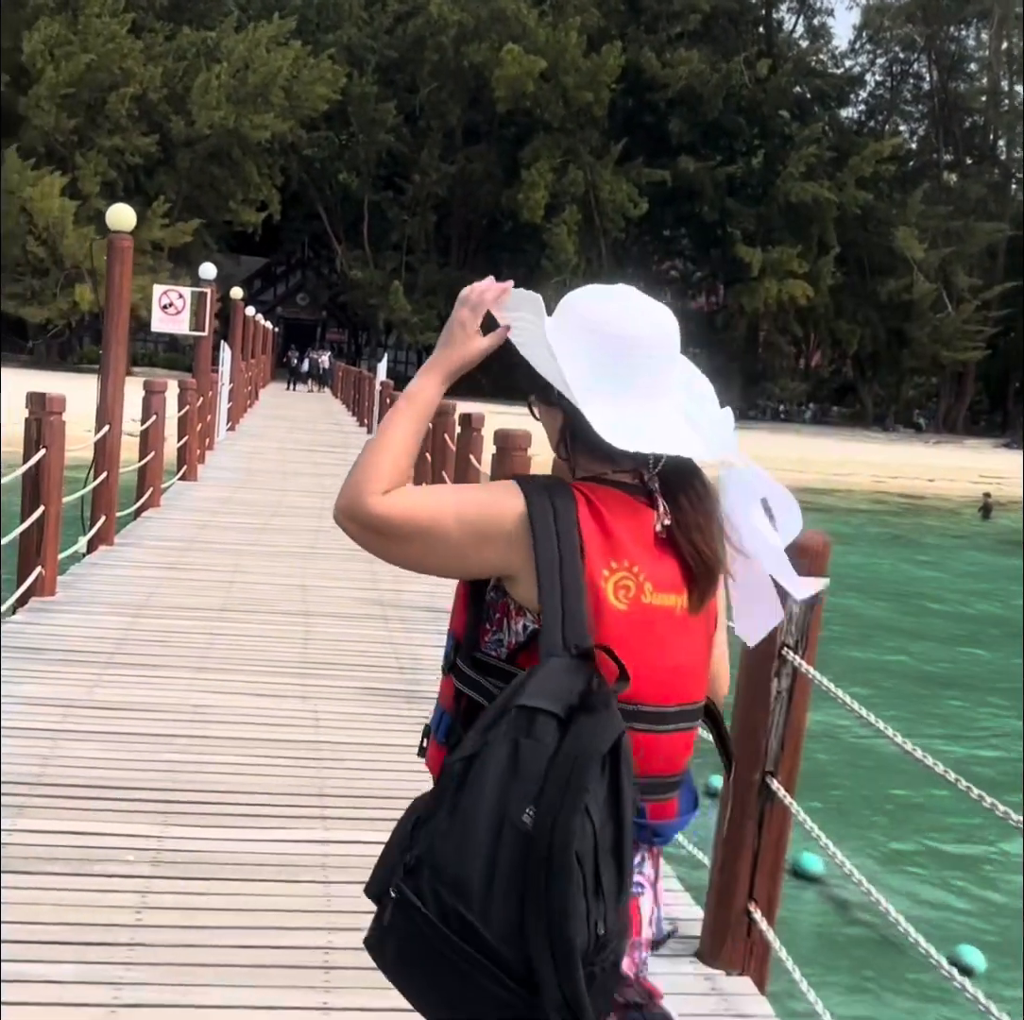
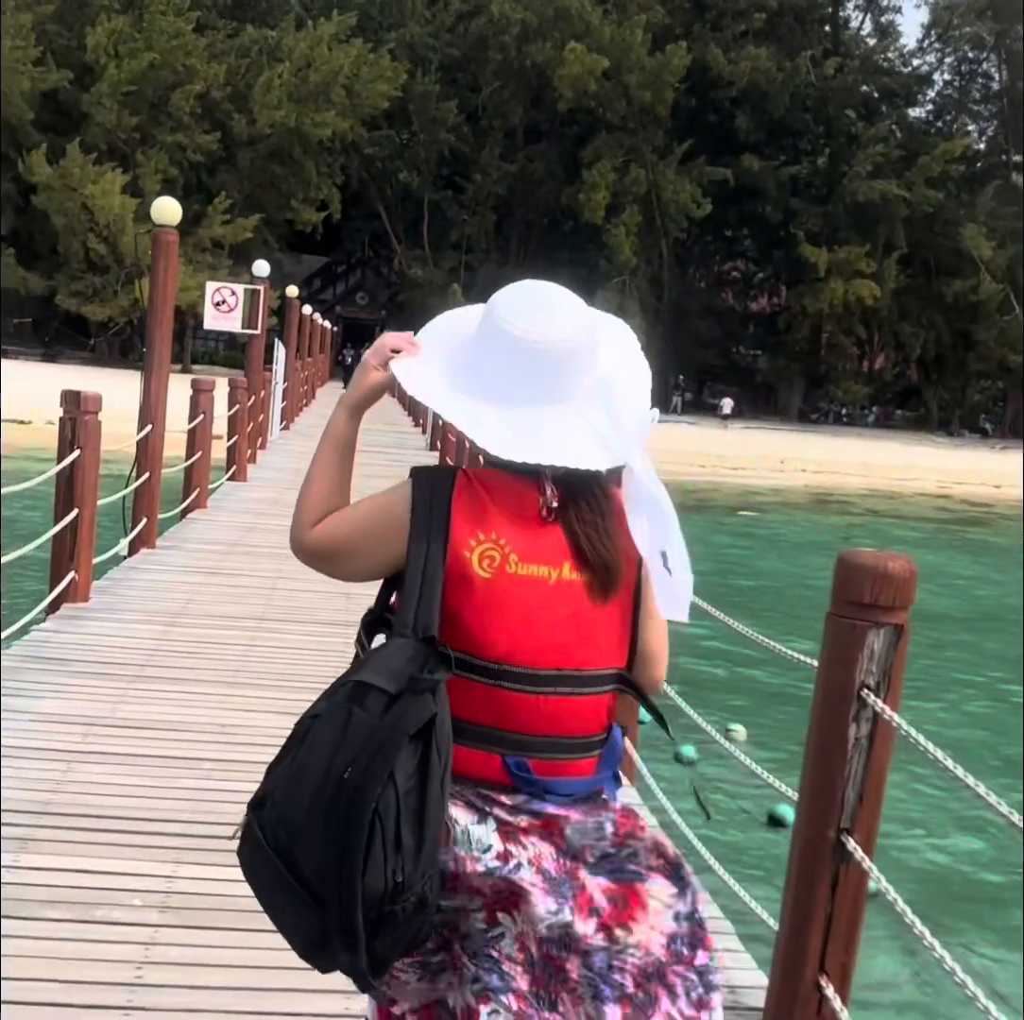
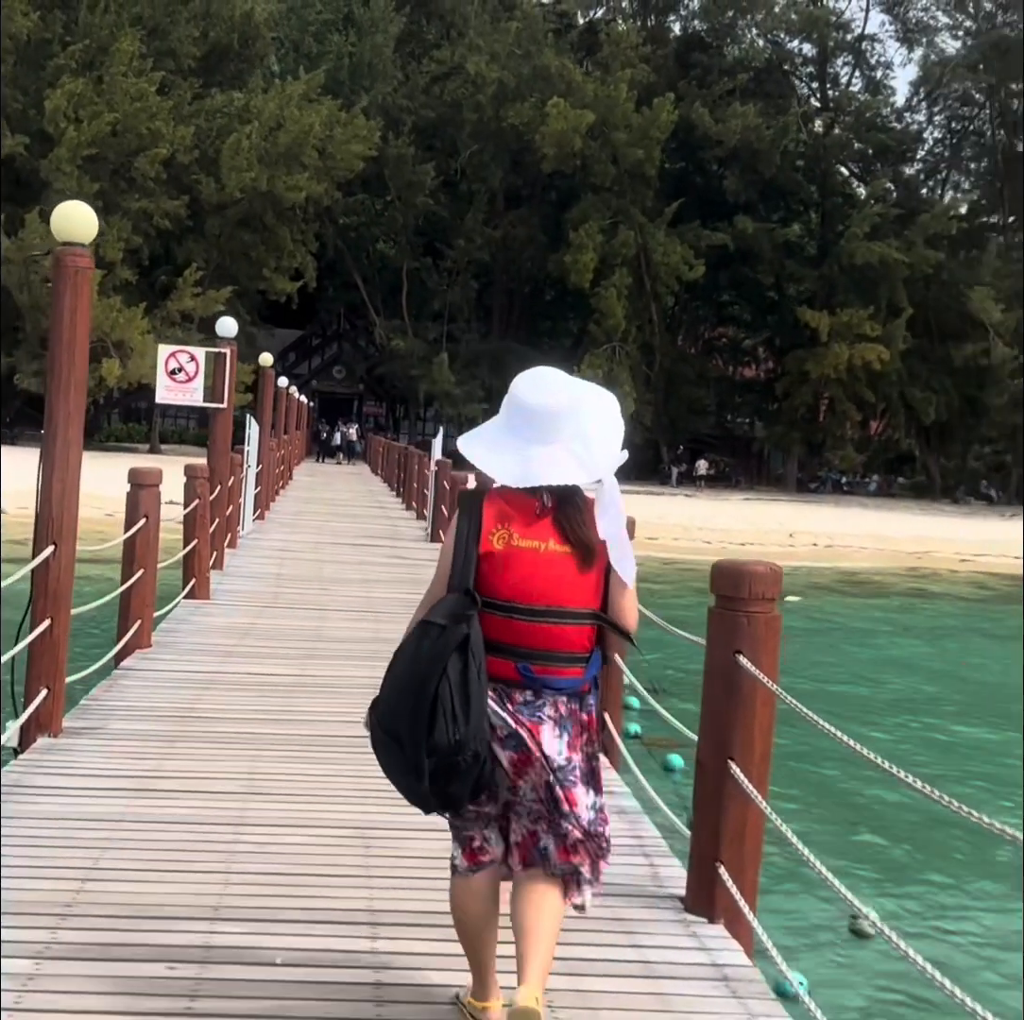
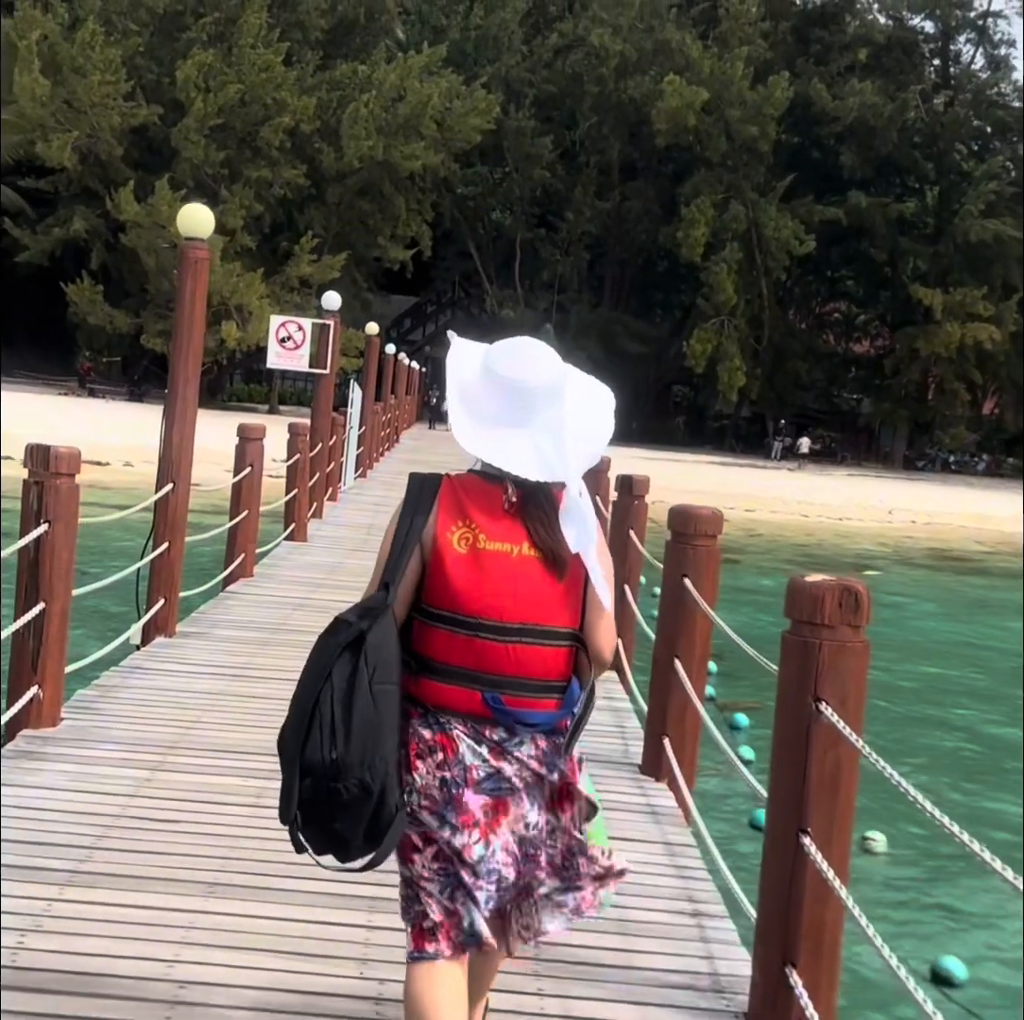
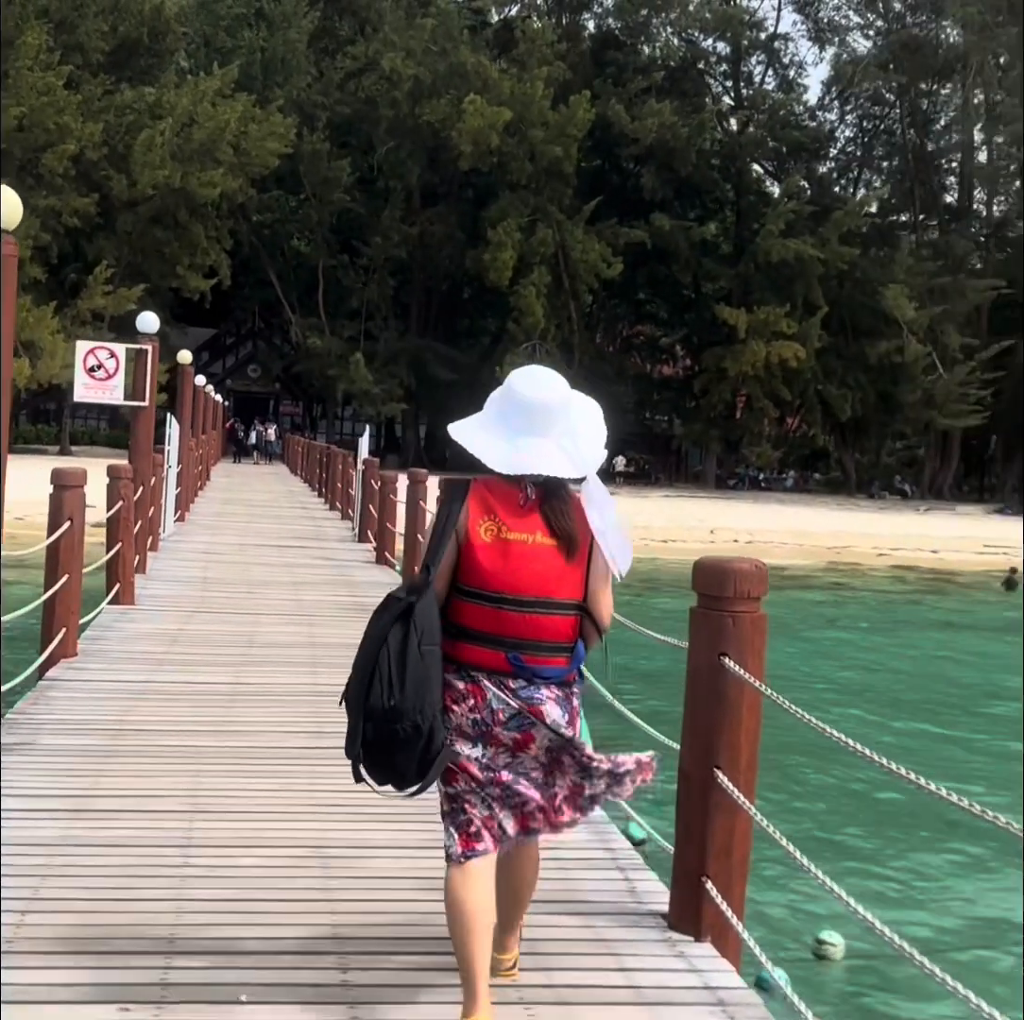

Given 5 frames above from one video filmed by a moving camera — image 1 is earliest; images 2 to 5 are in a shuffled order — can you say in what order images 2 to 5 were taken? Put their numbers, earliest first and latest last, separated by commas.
2, 4, 3, 5
